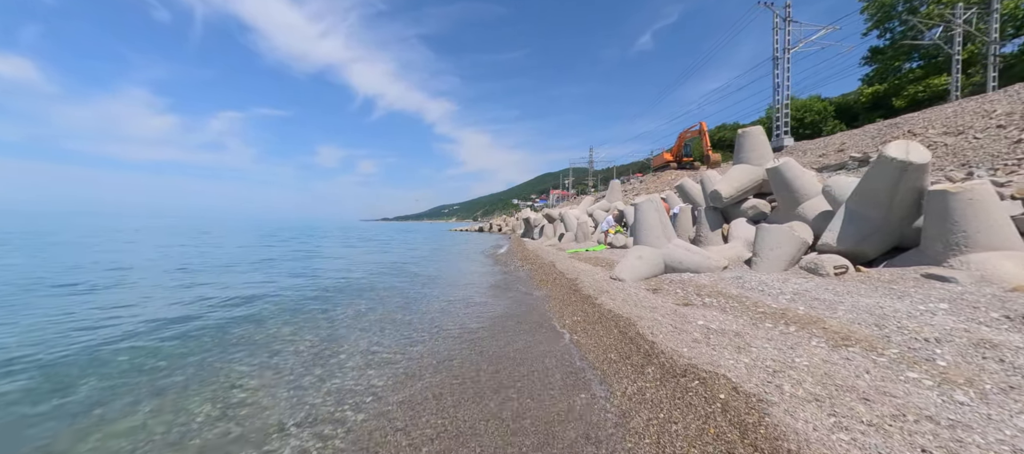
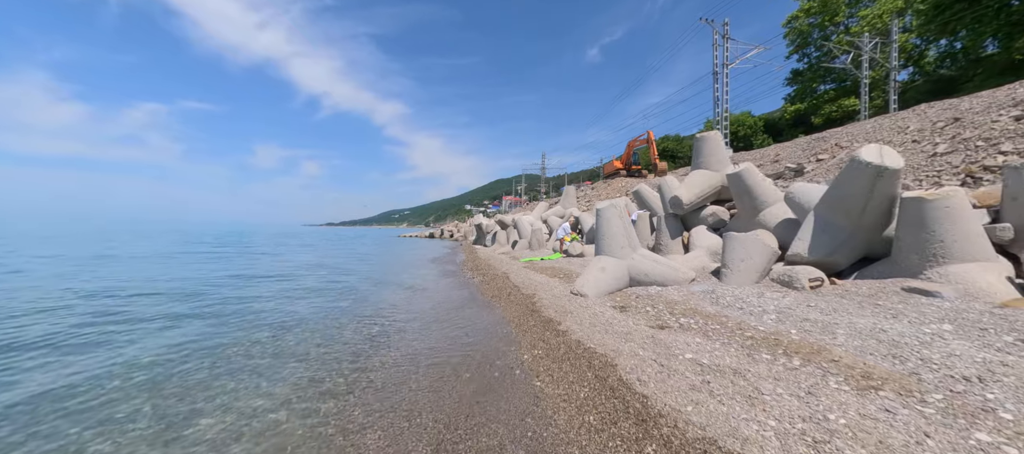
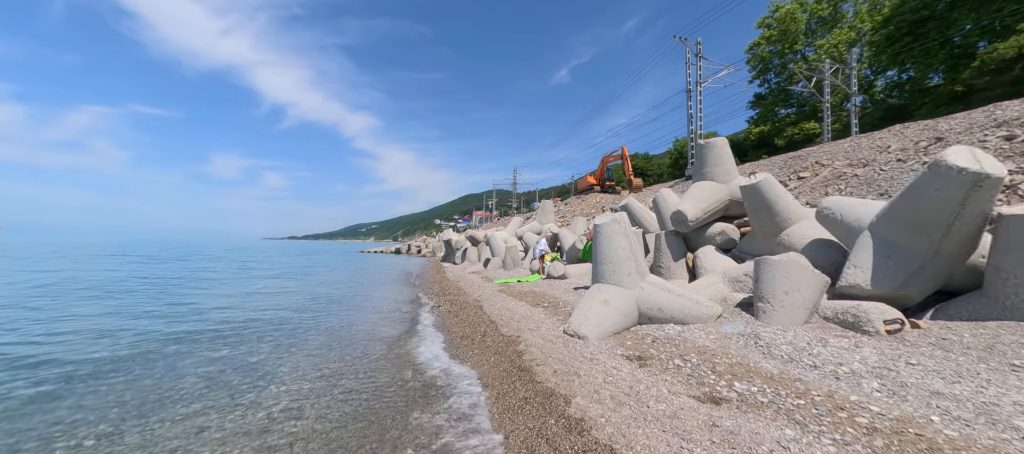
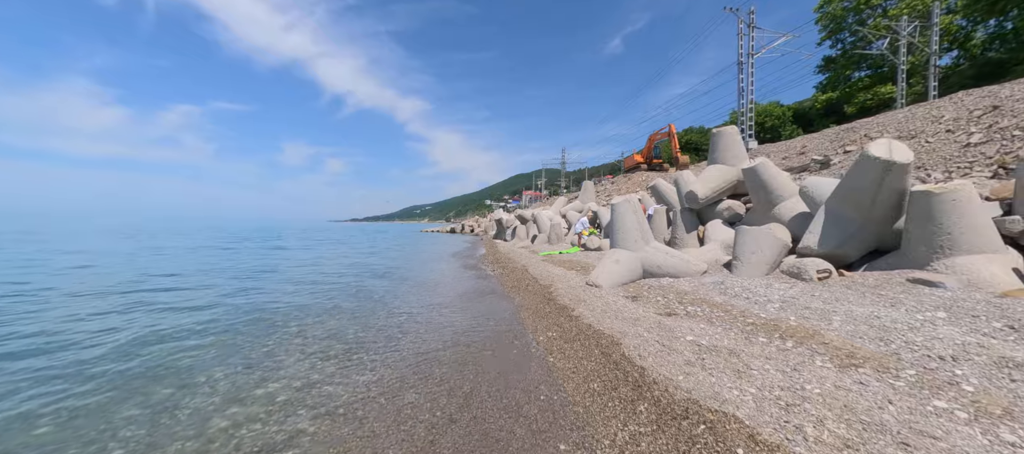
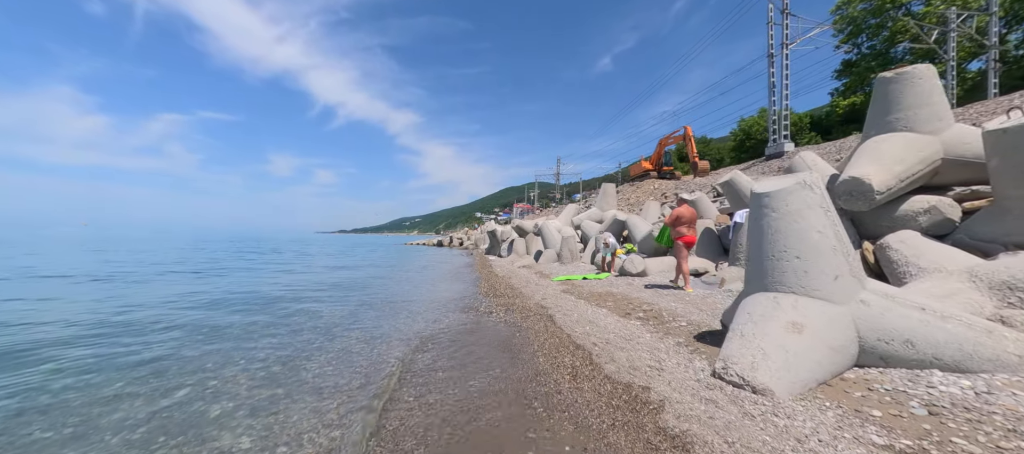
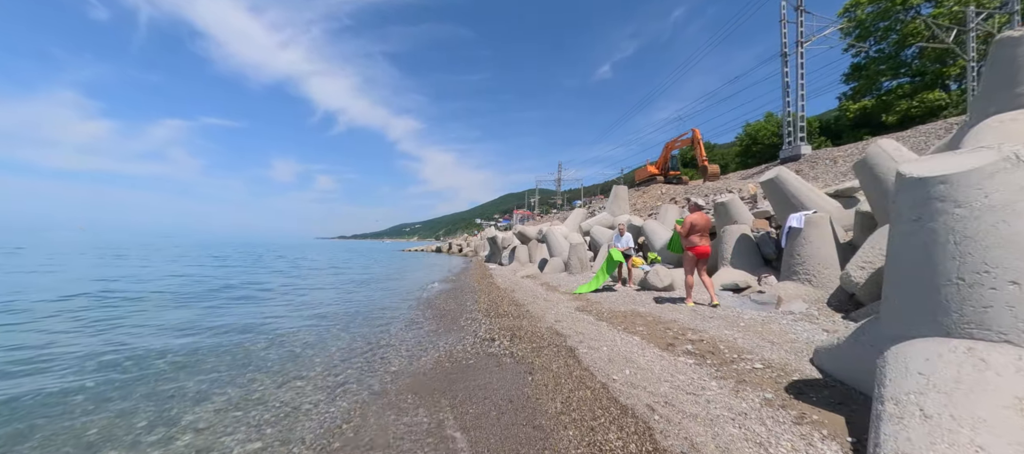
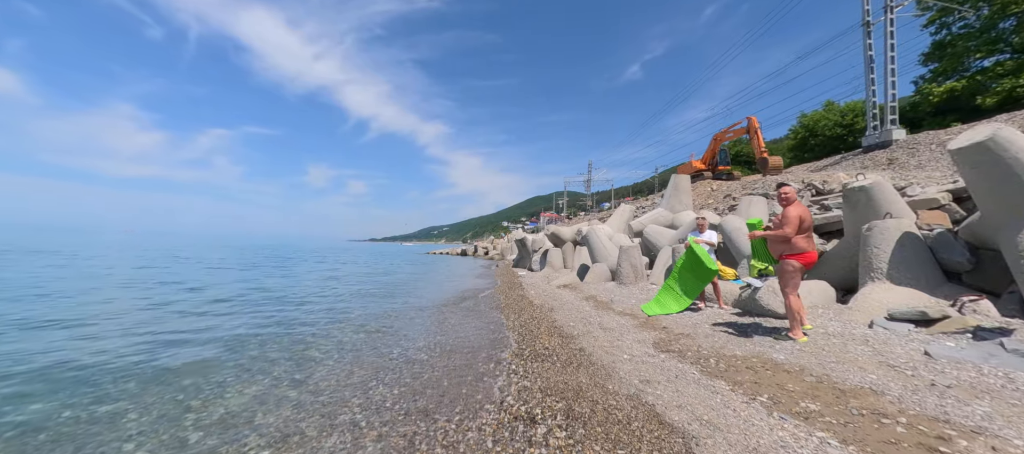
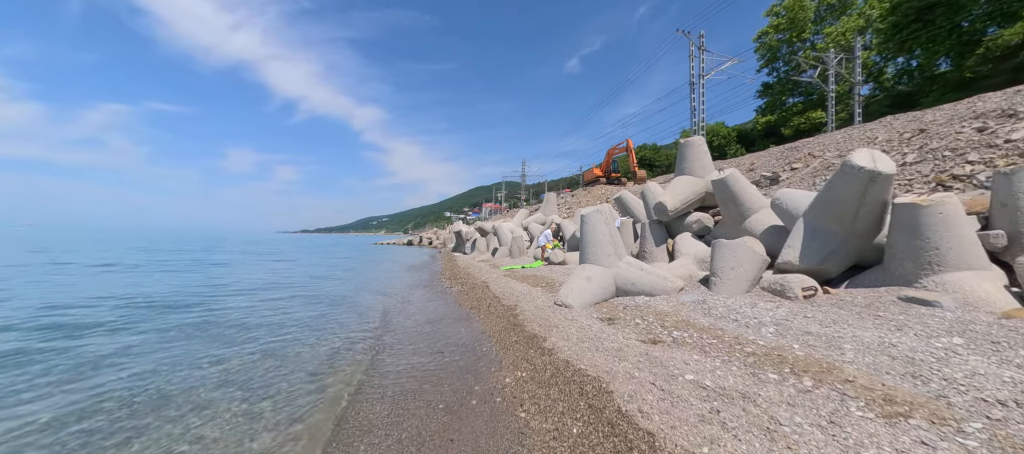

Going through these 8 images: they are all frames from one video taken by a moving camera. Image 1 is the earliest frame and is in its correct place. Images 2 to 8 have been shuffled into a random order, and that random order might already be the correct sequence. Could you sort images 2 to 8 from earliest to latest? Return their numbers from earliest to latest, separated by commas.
4, 2, 8, 3, 5, 6, 7
